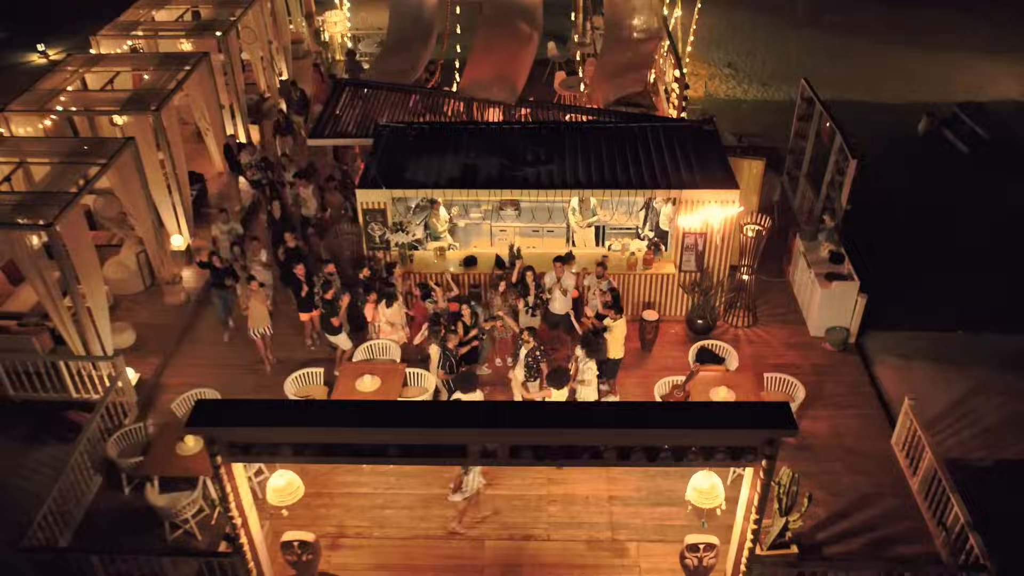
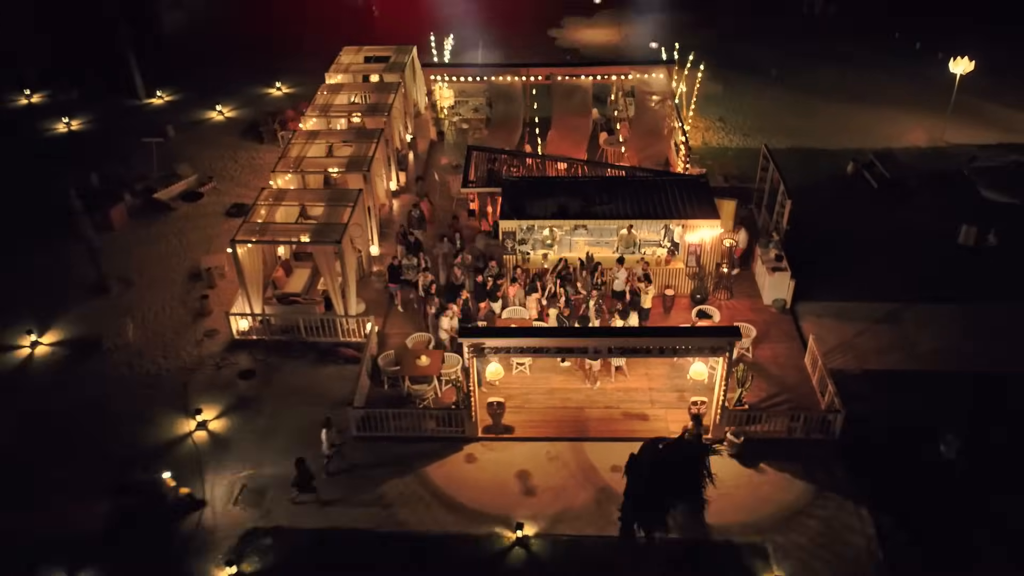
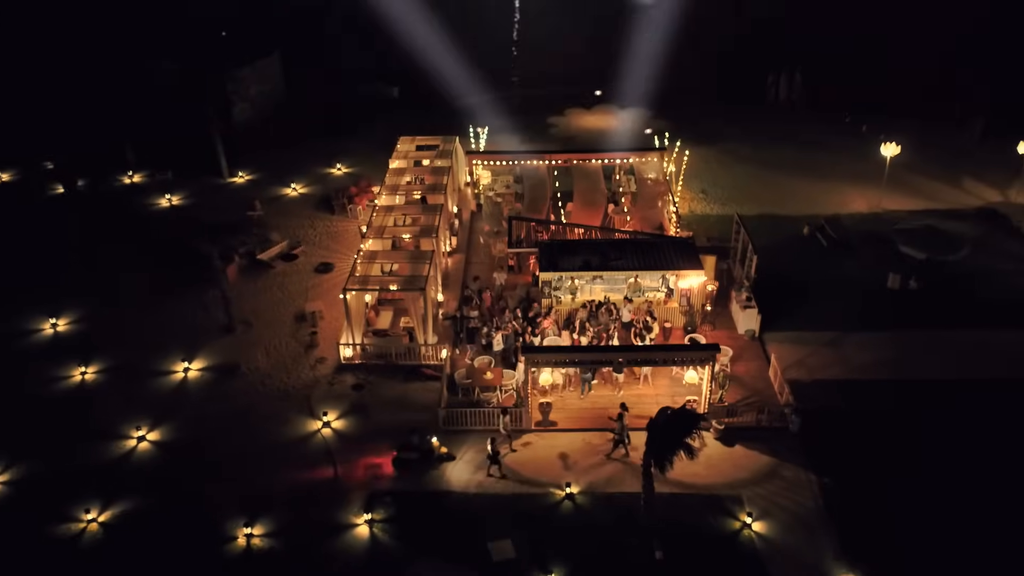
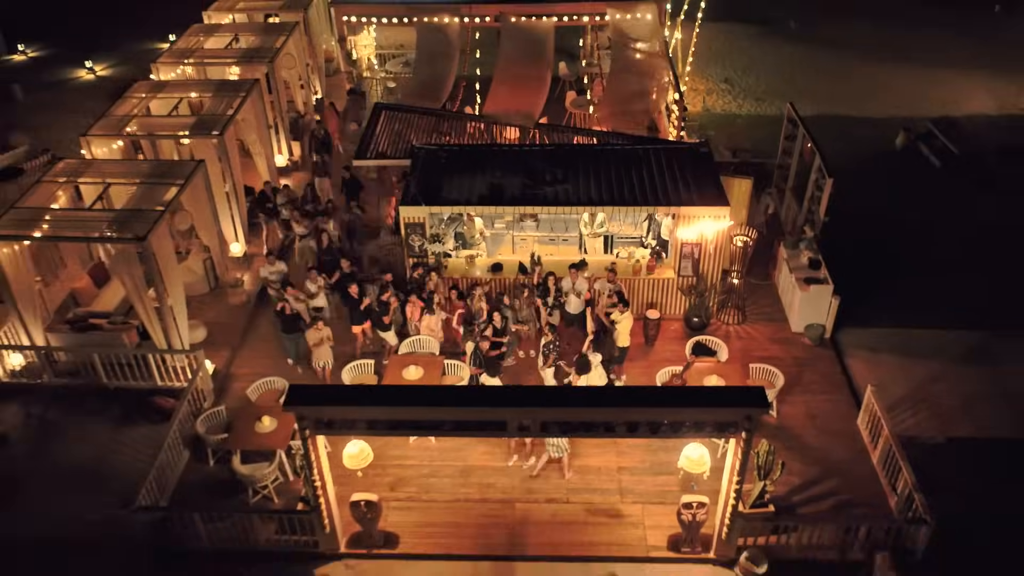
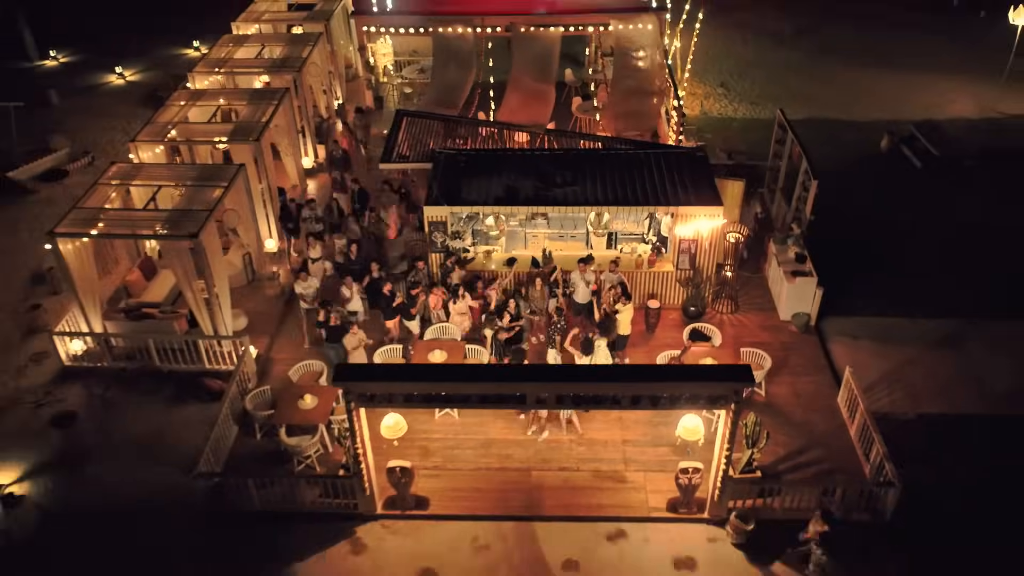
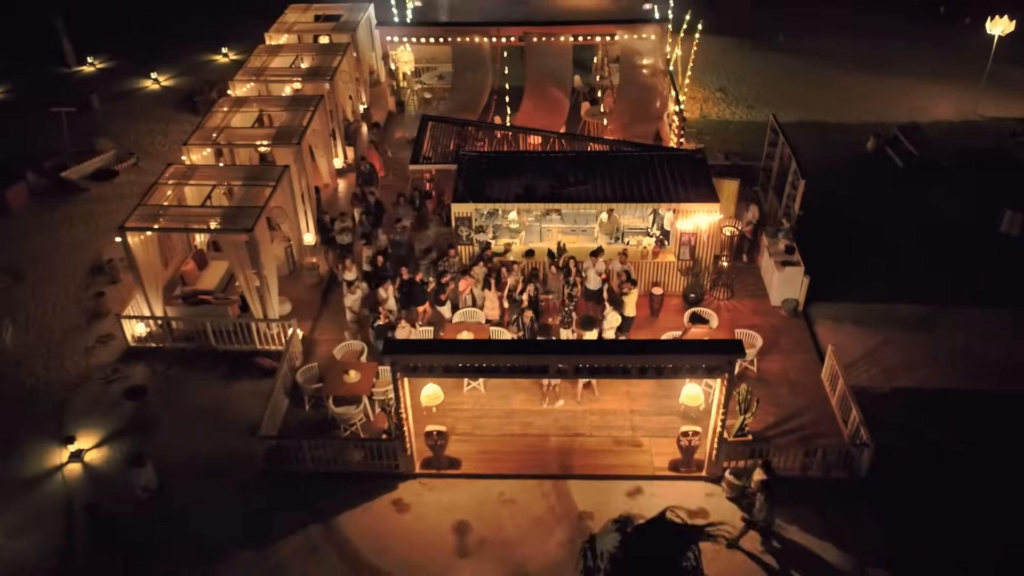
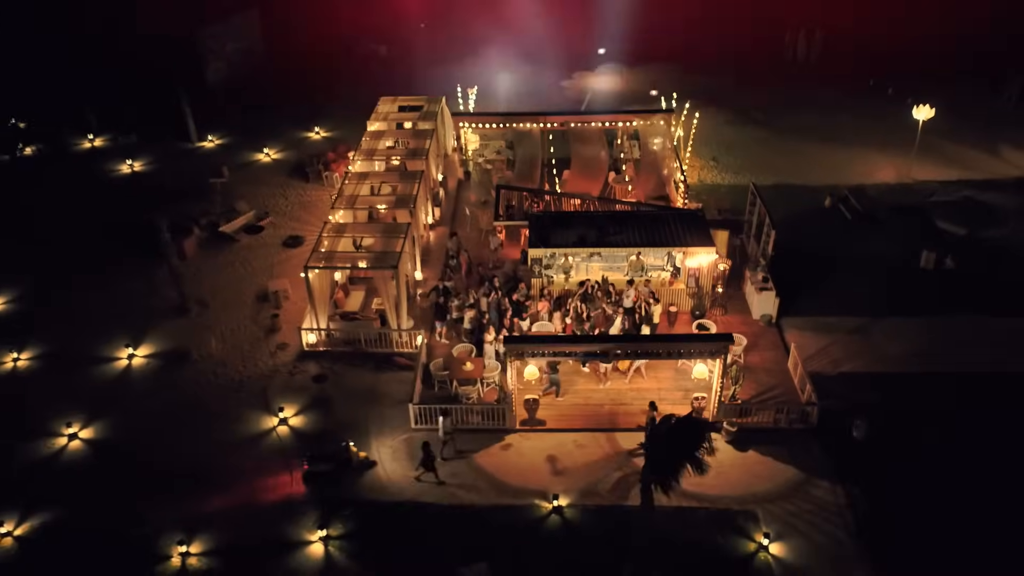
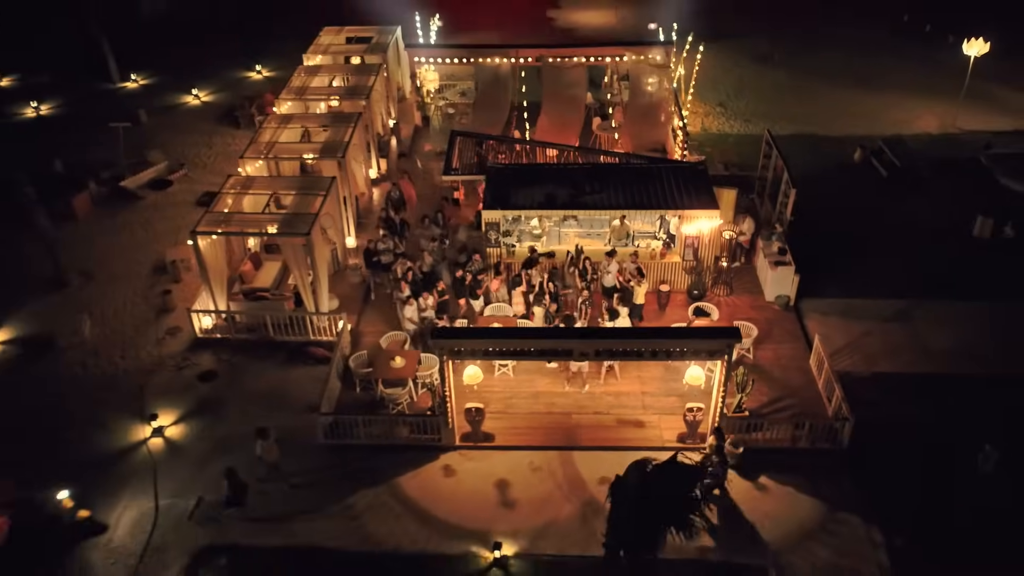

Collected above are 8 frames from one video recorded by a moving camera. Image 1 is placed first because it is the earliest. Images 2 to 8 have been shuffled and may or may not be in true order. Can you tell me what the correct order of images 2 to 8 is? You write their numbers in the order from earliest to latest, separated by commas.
4, 5, 6, 8, 2, 7, 3
